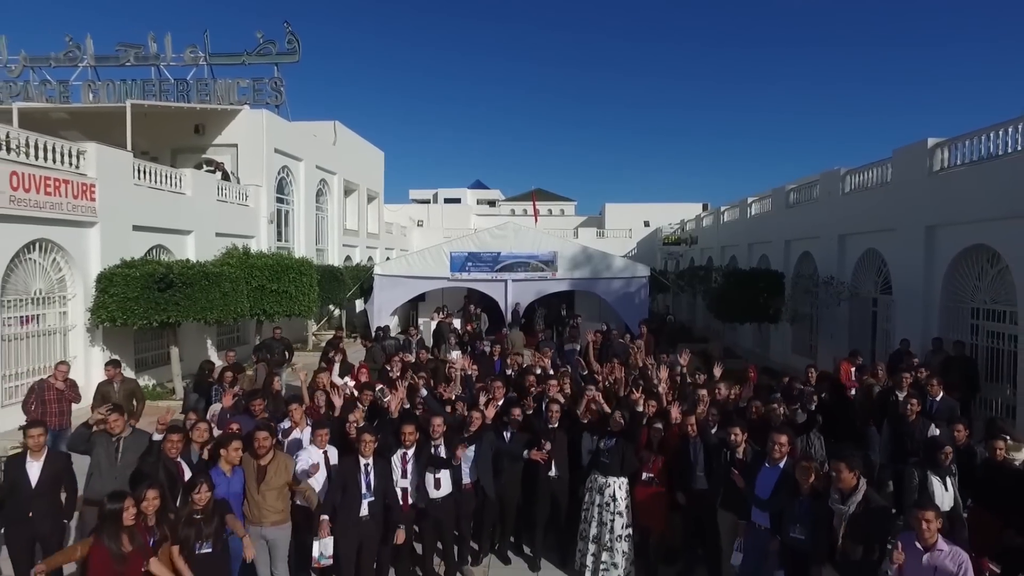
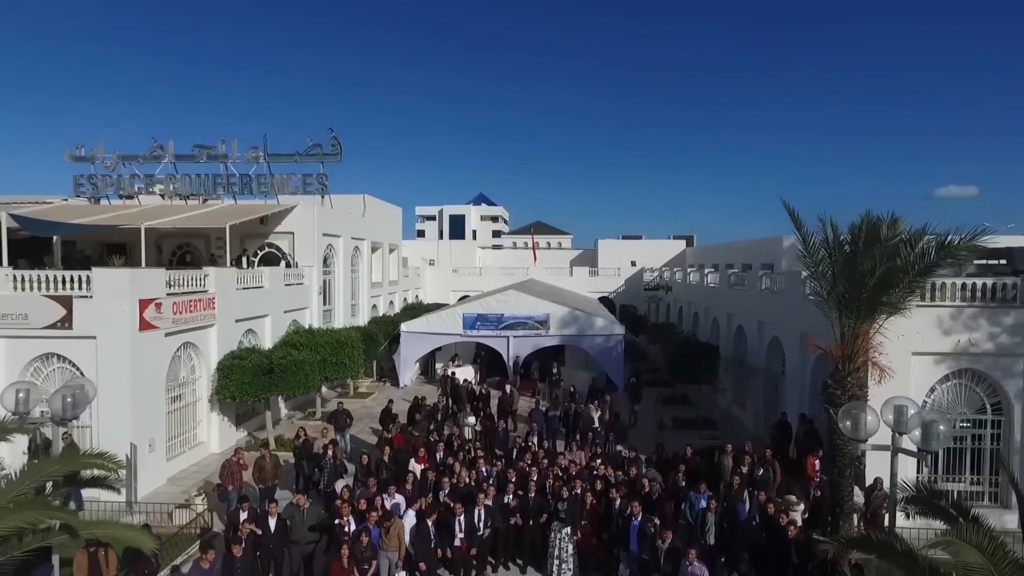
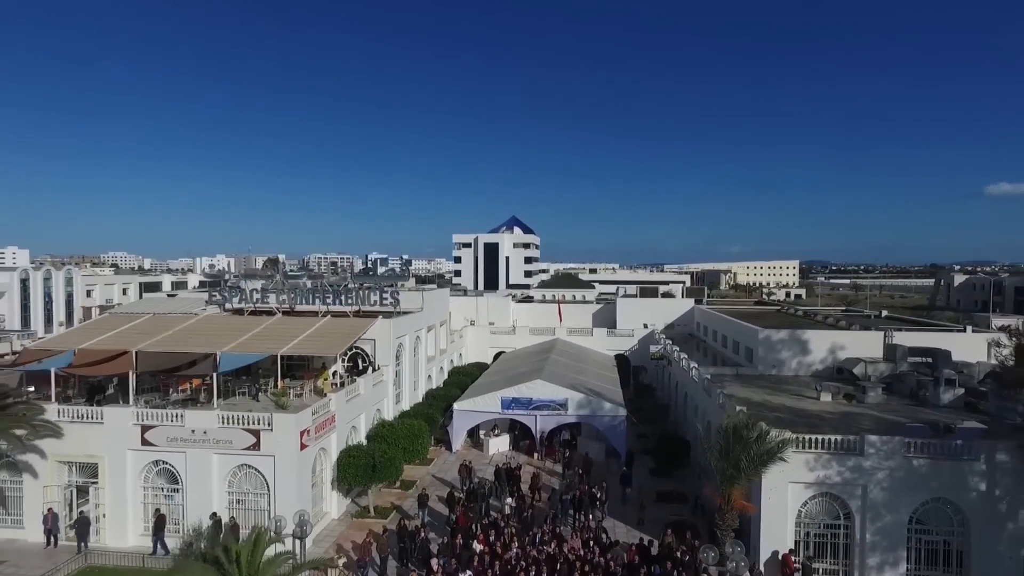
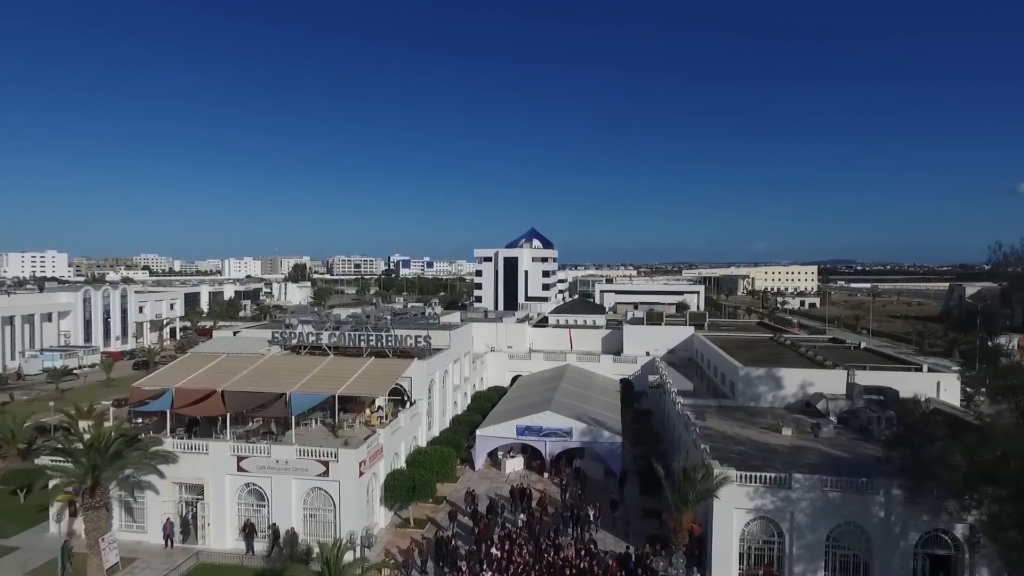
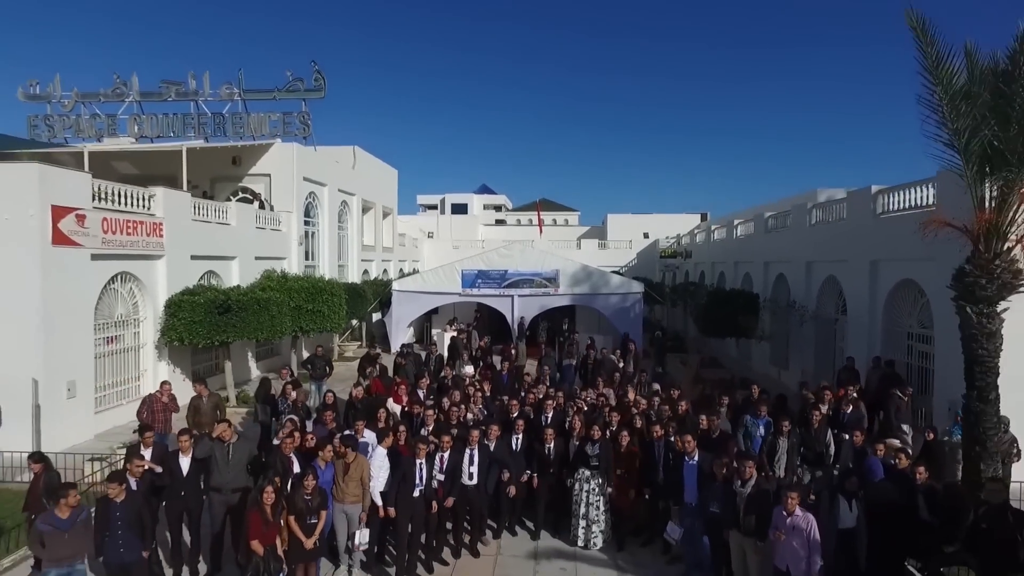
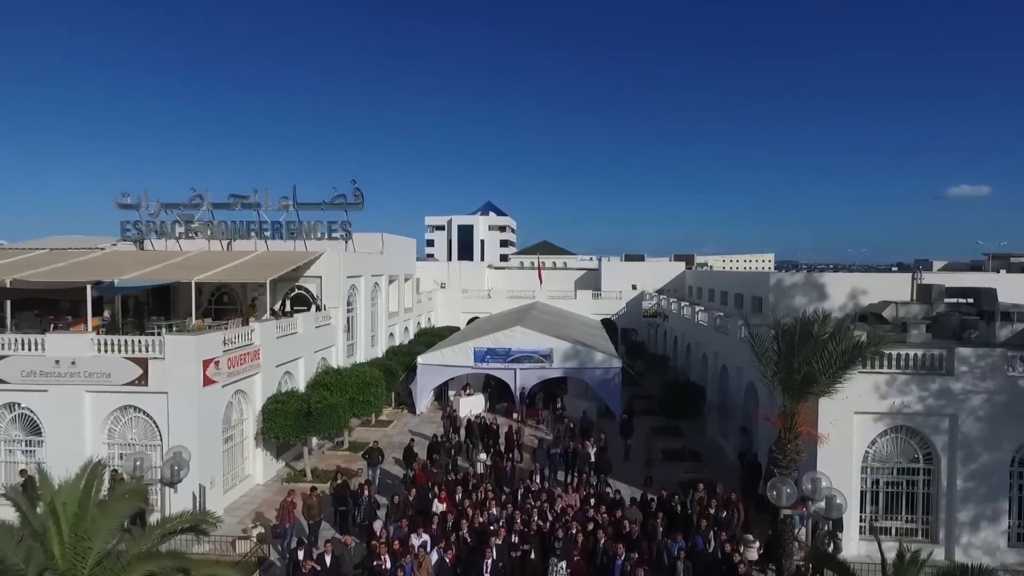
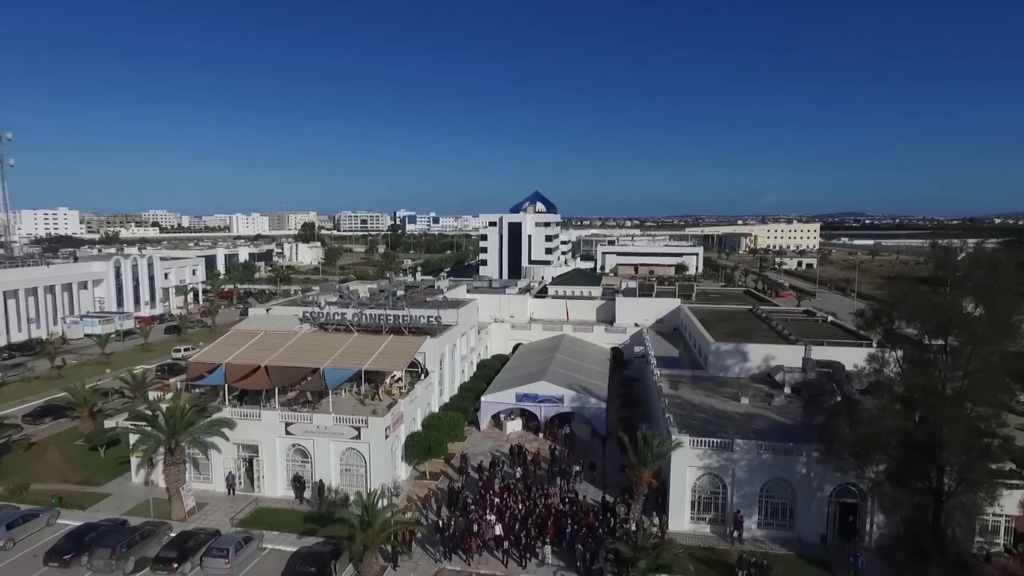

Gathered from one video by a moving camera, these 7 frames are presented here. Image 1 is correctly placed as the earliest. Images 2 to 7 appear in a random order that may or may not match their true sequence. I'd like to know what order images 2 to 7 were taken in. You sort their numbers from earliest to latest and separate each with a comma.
5, 2, 6, 3, 4, 7
